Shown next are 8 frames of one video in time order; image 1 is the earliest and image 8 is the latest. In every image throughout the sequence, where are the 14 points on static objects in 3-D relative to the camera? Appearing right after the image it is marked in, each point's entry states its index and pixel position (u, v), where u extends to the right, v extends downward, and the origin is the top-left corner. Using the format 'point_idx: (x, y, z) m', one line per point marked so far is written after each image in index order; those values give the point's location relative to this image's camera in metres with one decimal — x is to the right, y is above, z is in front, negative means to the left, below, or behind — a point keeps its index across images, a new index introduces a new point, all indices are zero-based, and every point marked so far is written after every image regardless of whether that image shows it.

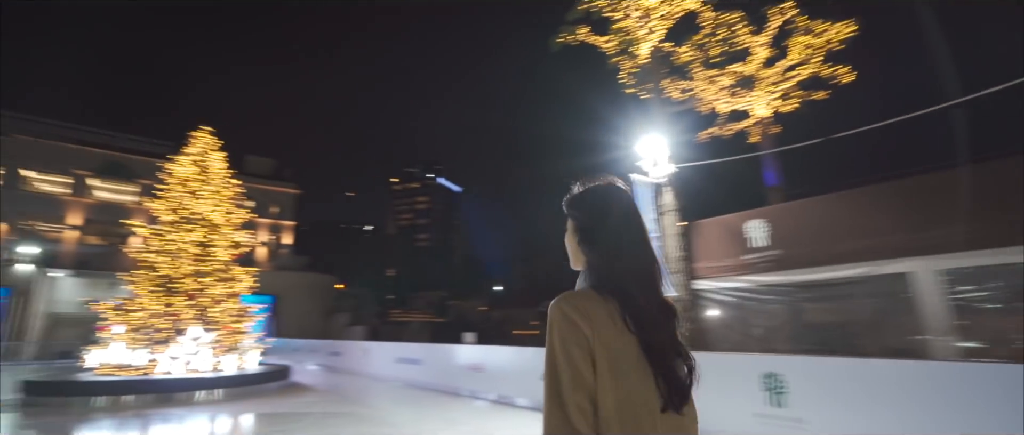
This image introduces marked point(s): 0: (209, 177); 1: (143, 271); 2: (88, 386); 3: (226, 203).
0: (-6.7, +0.9, +11.5) m
1: (-7.4, -1.1, +10.5) m
2: (-7.3, -2.9, +9.0) m
3: (-6.4, +0.4, +11.6) m
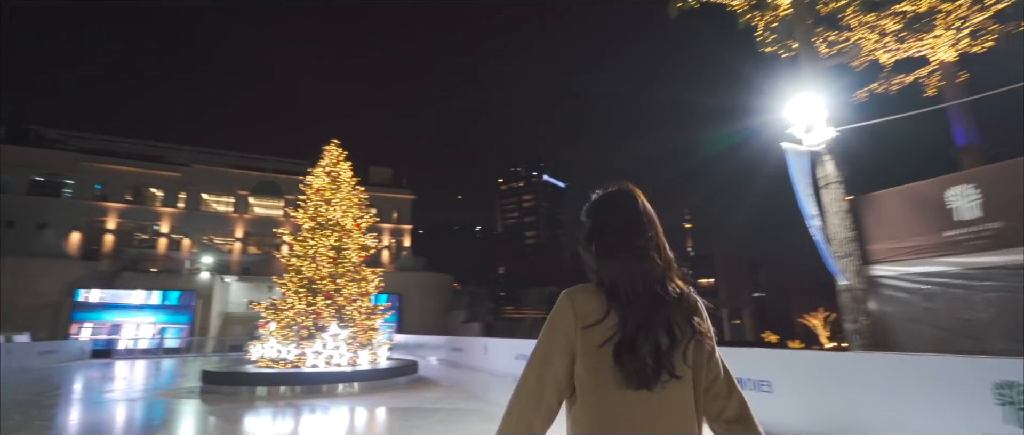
0: (-4.1, +0.8, +12.4) m
1: (-4.9, -1.2, +11.5) m
2: (-5.1, -3.1, +10.1) m
3: (-3.8, +0.3, +12.4) m
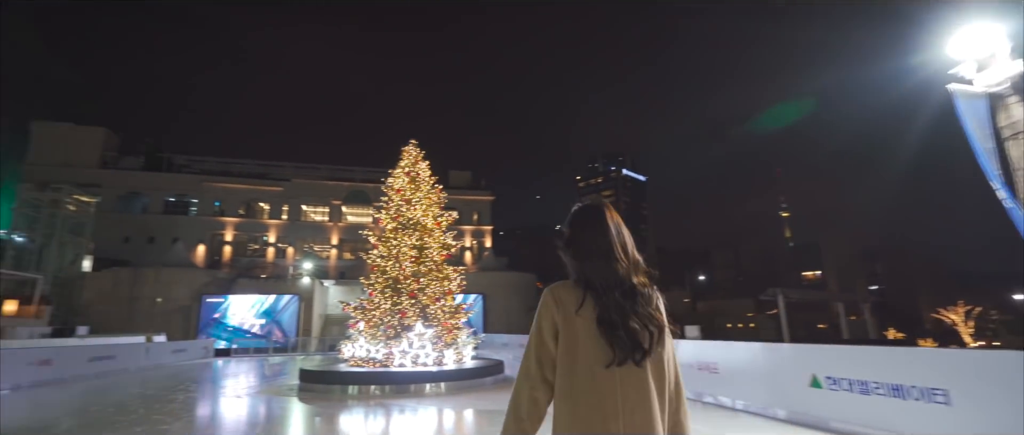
0: (-2.2, +0.8, +12.4) m
1: (-3.1, -1.3, +11.7) m
2: (-3.4, -3.2, +10.3) m
3: (-1.9, +0.3, +12.4) m
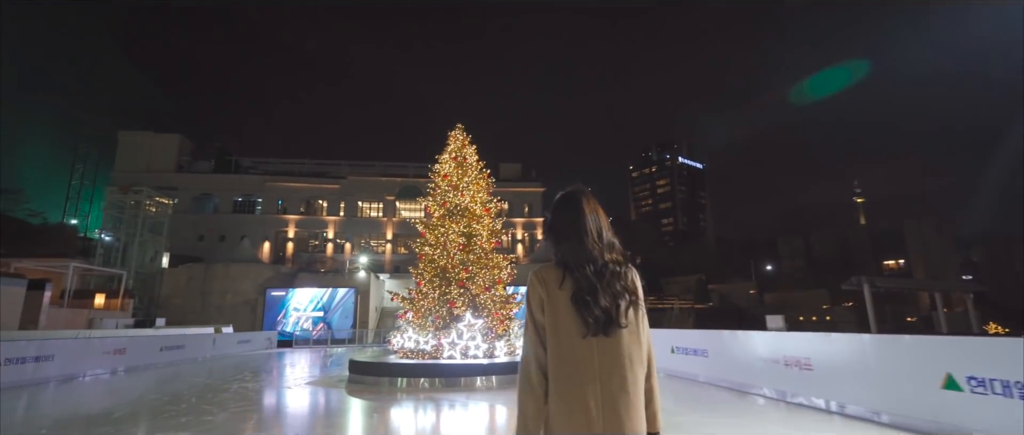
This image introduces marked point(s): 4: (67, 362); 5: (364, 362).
0: (-1.1, +1.1, +11.9) m
1: (-1.9, -1.0, +11.3) m
2: (-2.3, -2.9, +9.9) m
3: (-0.7, +0.6, +11.9) m
4: (-11.3, -3.6, +13.0) m
5: (-2.9, -2.8, +10.1) m
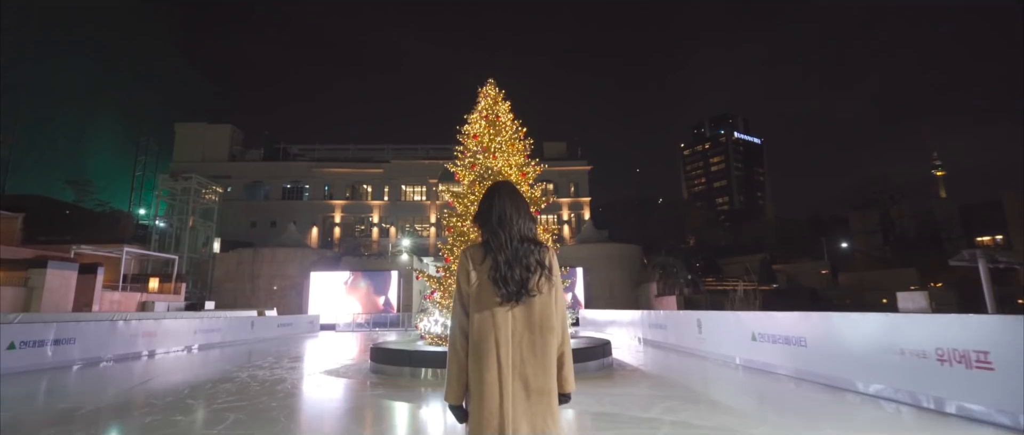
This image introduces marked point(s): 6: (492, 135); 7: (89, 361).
0: (-0.3, +1.8, +10.3) m
1: (-1.1, -0.4, +9.9) m
2: (-1.6, -2.3, +8.6) m
3: (+0.1, +1.3, +10.3) m
4: (-10.2, -3.1, +12.5) m
5: (-2.1, -2.2, +8.9) m
6: (-0.4, +1.7, +10.3) m
7: (-10.1, -3.4, +12.4) m
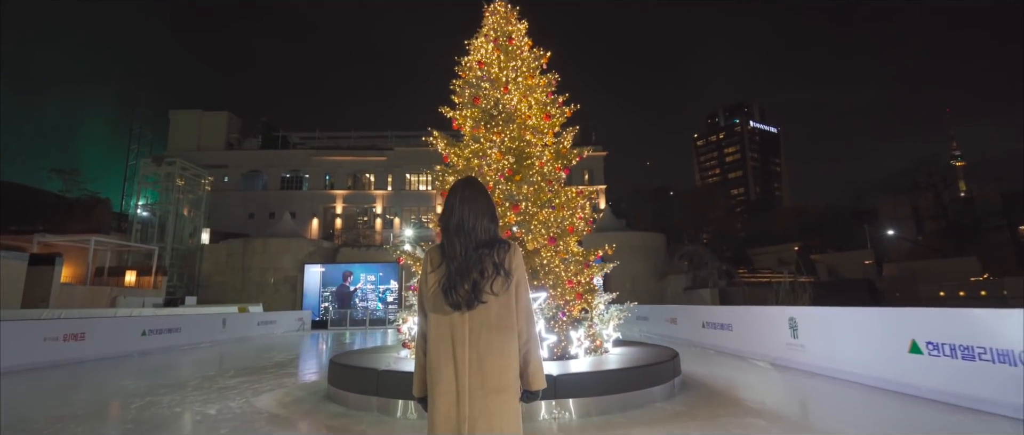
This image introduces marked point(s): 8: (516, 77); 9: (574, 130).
0: (0.0, +2.3, +7.4) m
1: (-0.8, +0.2, +6.9) m
2: (-1.3, -1.8, +5.7) m
3: (+0.4, +1.8, +7.4) m
4: (-9.9, -2.6, +9.8) m
5: (-1.9, -1.7, +6.0) m
6: (-0.1, +2.2, +7.4) m
7: (-9.8, -2.9, +9.6) m
8: (+0.1, +2.0, +7.4) m
9: (+0.9, +1.3, +7.6) m
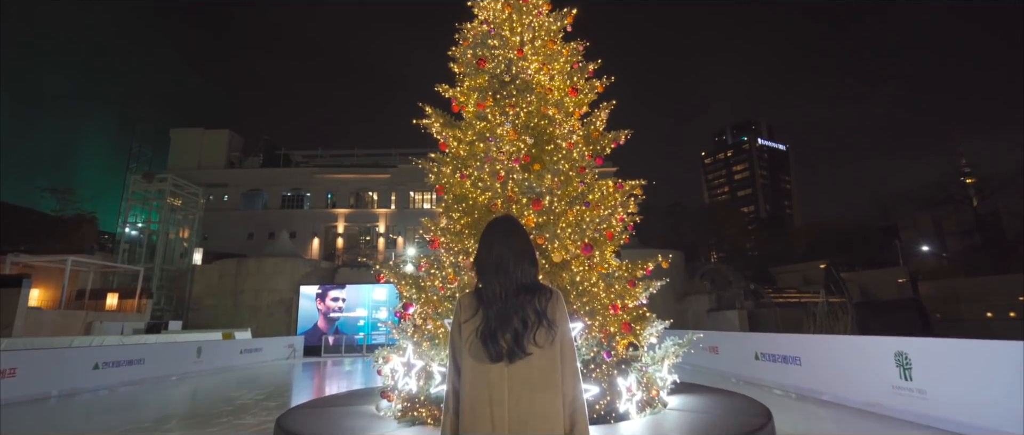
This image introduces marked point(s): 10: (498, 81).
0: (+0.2, +2.3, +5.7) m
1: (-0.7, +0.2, +5.2) m
2: (-1.1, -1.8, +3.9) m
3: (+0.6, +1.8, +5.7) m
4: (-9.6, -2.7, +8.0) m
5: (-1.7, -1.7, +4.2) m
6: (+0.1, +2.2, +5.7) m
7: (-9.6, -3.1, +7.9) m
8: (+0.3, +2.0, +5.7) m
9: (+1.1, +1.2, +5.9) m
10: (-0.1, +1.5, +5.4) m
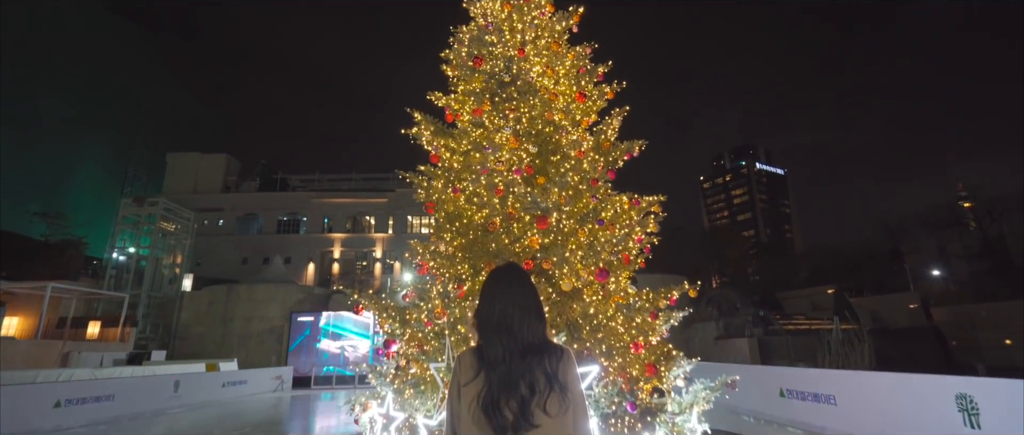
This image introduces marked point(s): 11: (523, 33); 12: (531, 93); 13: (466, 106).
0: (+0.2, +2.1, +5.1) m
1: (-0.7, 0.0, +4.5) m
2: (-1.1, -1.9, +3.1) m
3: (+0.6, +1.6, +5.0) m
4: (-9.6, -3.1, +7.1) m
5: (-1.7, -1.8, +3.3) m
6: (+0.1, +2.0, +5.1) m
7: (-9.6, -3.4, +6.9) m
8: (+0.3, +1.8, +5.0) m
9: (+1.1, +1.0, +5.2) m
10: (-0.1, +1.3, +4.7) m
11: (+0.1, +1.8, +5.0) m
12: (+0.2, +1.1, +4.6) m
13: (-0.4, +1.0, +4.8) m
